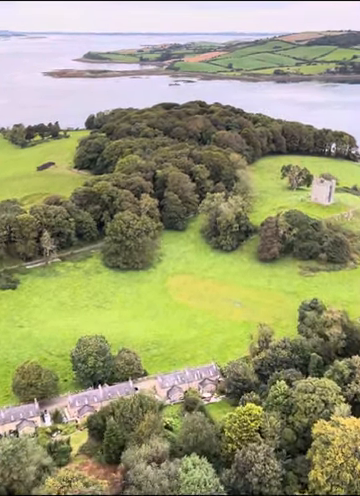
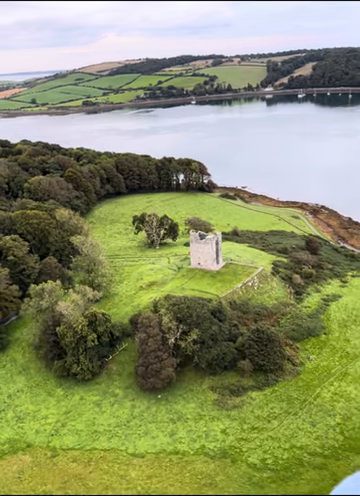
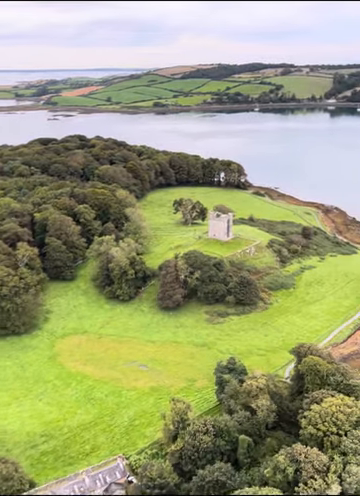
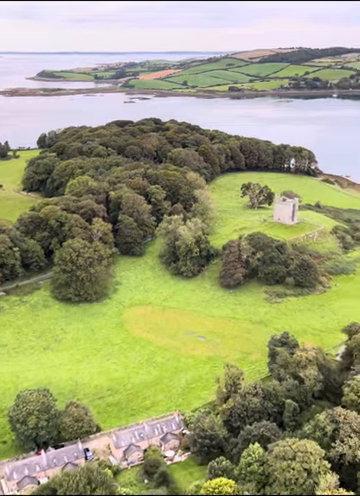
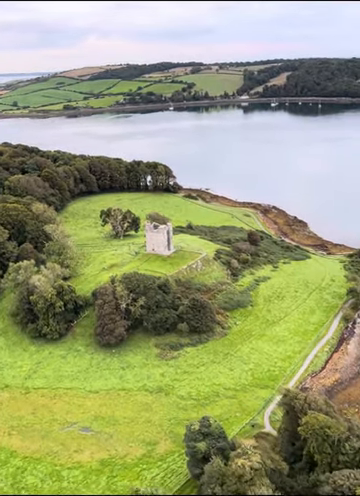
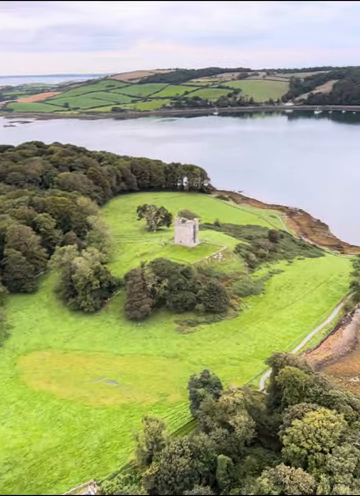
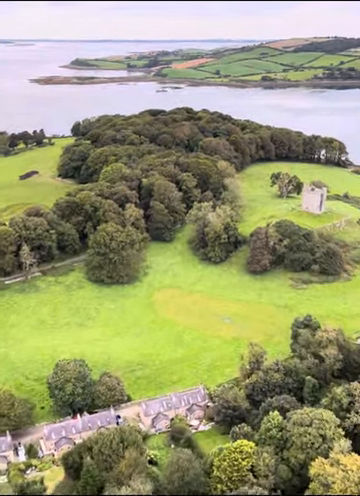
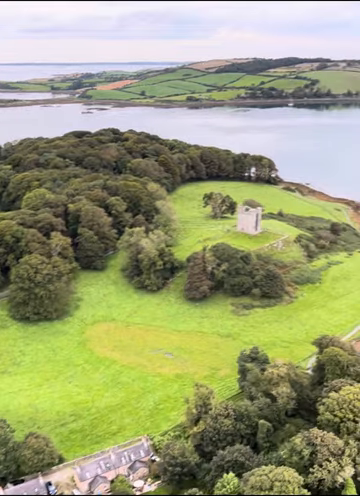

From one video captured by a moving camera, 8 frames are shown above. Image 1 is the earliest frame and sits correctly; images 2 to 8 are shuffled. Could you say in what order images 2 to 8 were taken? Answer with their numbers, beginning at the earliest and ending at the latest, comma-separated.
7, 4, 8, 3, 6, 5, 2
